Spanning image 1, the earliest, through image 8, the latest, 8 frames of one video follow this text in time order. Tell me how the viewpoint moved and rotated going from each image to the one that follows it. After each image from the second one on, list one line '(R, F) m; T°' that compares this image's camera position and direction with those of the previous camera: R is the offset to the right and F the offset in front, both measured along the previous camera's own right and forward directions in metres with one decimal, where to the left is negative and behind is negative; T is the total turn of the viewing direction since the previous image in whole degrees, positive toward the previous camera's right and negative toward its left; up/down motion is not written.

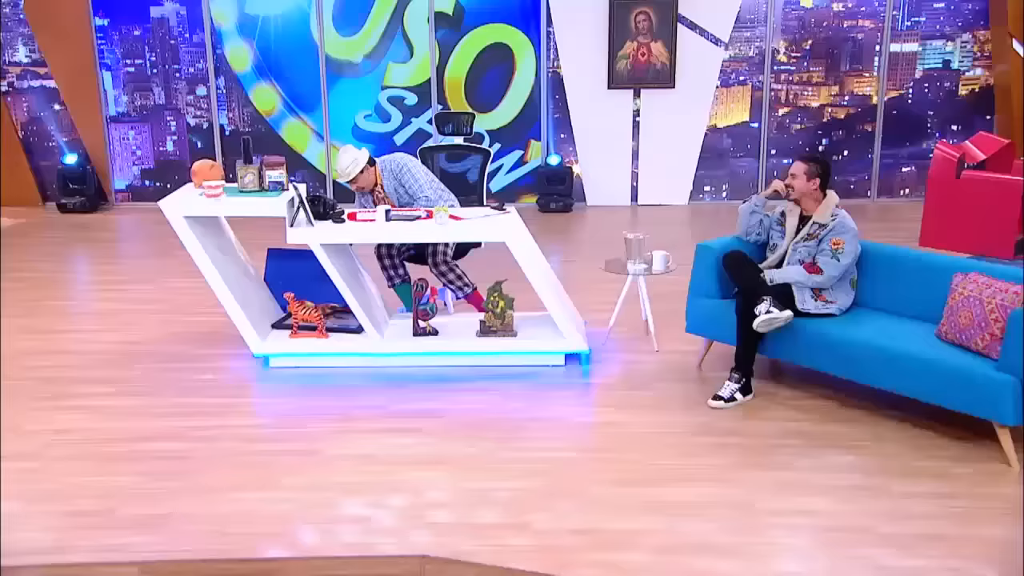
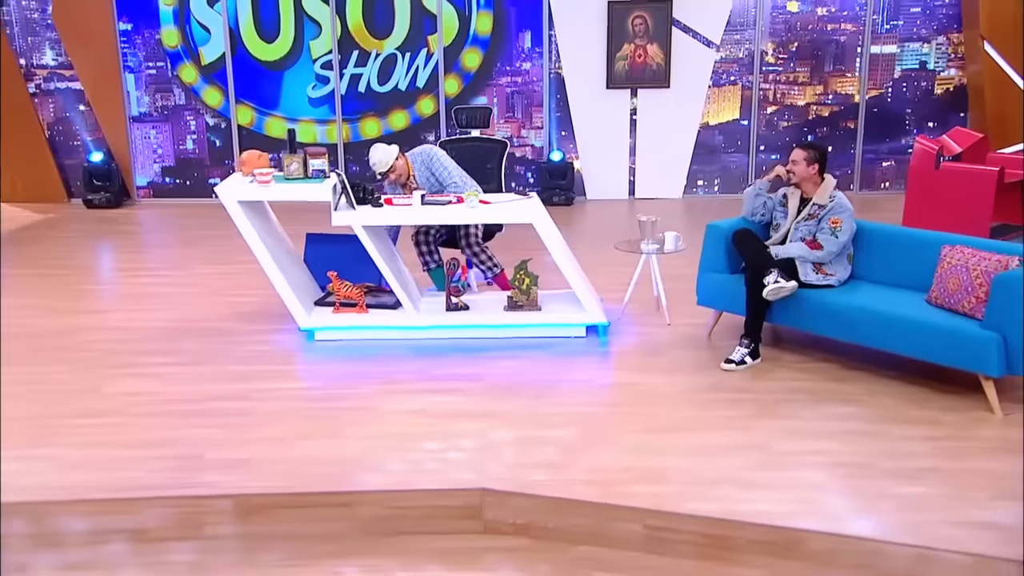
(-0.2, -0.4) m; +2°
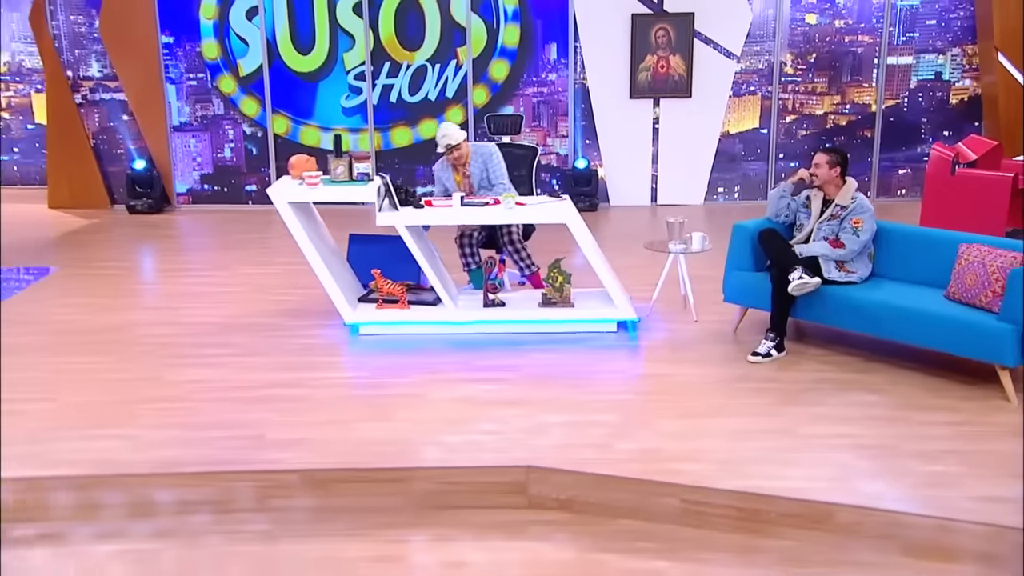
(-0.1, -0.2) m; -1°
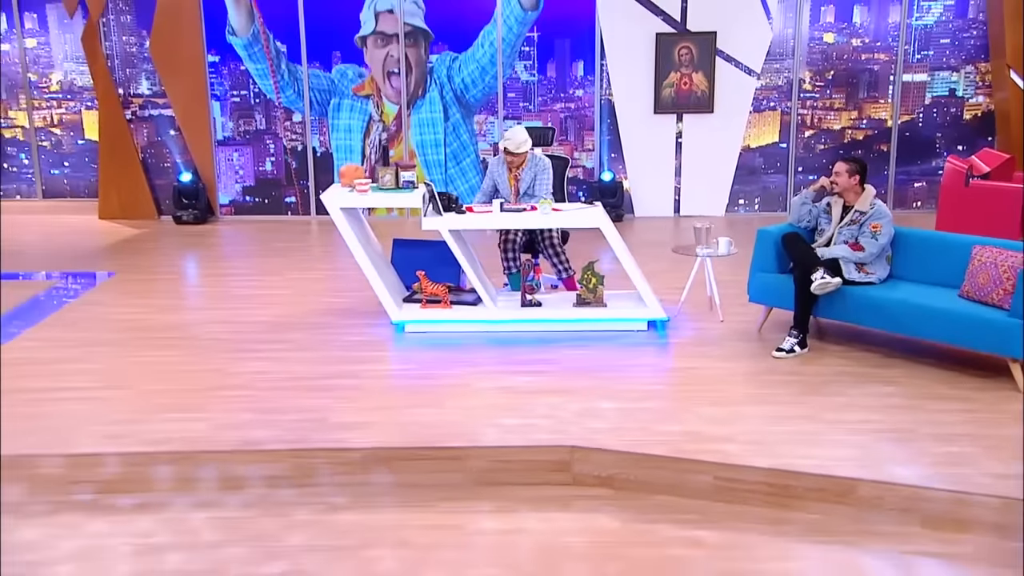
(-0.1, -0.3) m; -1°
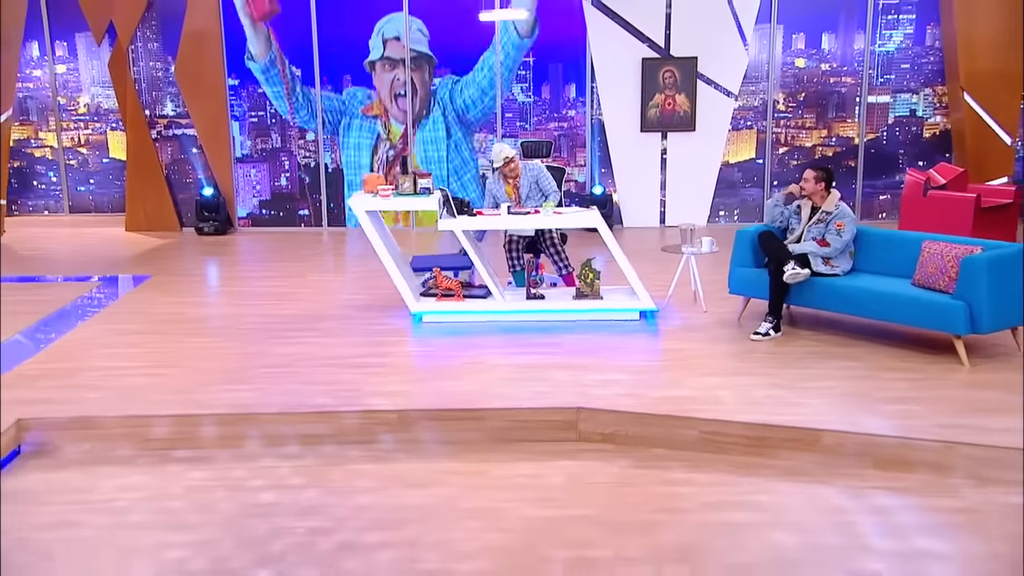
(-0.1, -0.6) m; +1°
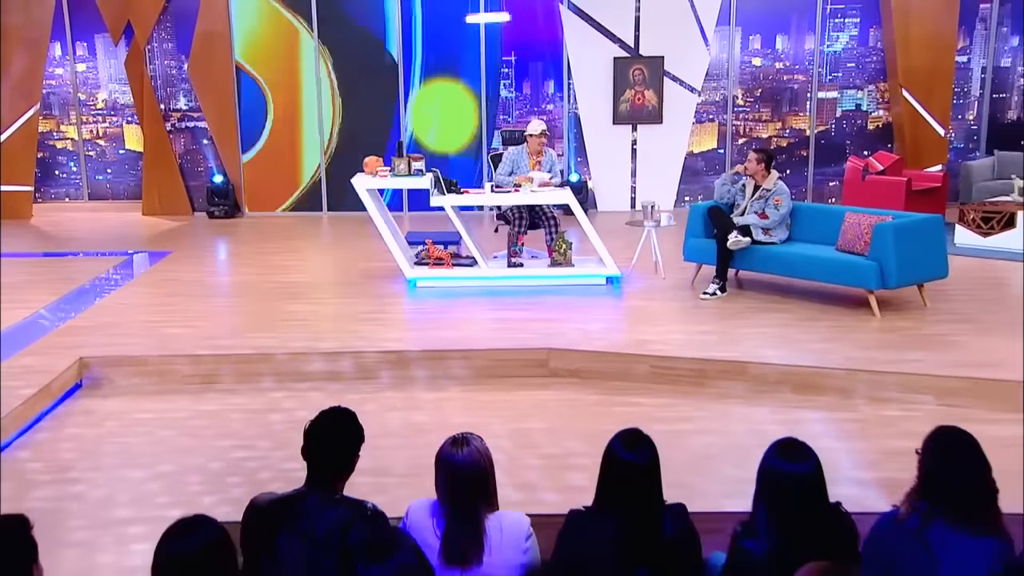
(0.0, -0.8) m; +1°
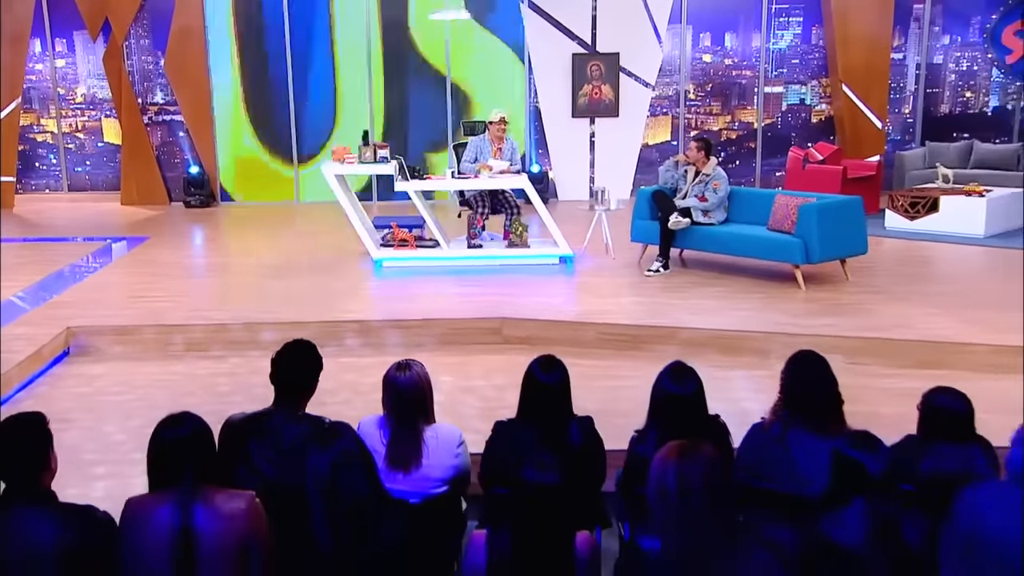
(+0.1, -0.5) m; +1°
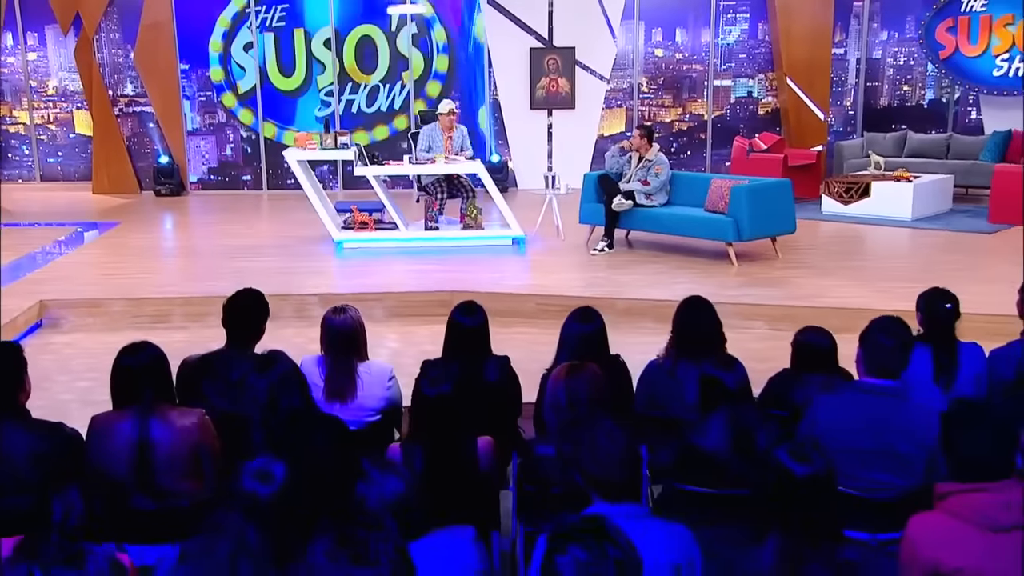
(+0.2, -0.4) m; +1°
